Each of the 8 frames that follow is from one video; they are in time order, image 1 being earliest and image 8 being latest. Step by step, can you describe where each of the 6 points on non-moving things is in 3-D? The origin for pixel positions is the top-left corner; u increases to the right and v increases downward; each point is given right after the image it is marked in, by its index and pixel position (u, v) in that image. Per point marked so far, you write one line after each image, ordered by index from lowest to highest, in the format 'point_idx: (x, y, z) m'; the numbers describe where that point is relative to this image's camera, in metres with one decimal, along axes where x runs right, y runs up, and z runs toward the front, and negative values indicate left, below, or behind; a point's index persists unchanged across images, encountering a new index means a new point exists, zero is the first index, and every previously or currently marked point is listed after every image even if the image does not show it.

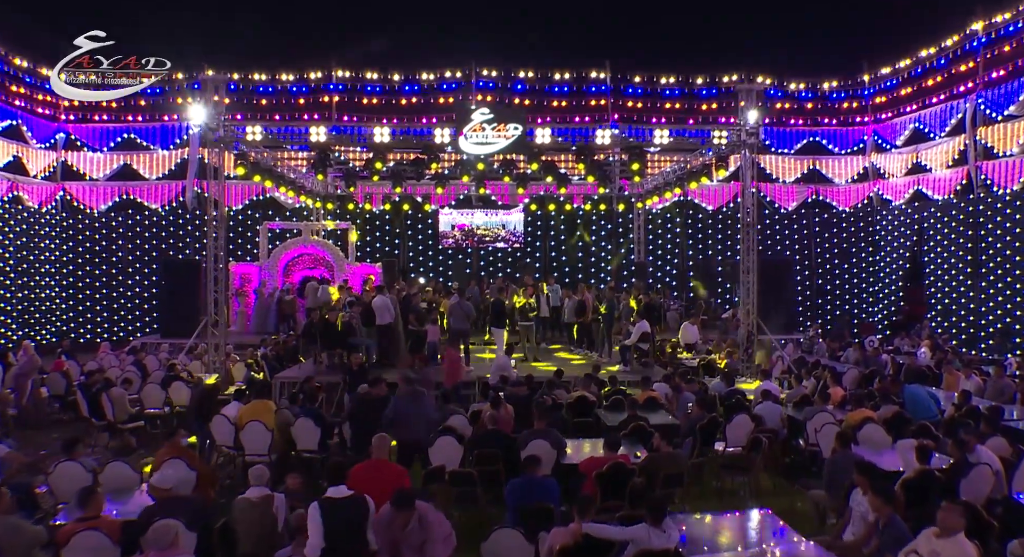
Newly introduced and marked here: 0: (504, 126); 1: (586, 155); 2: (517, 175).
0: (-0.2, +2.8, +14.3) m
1: (+1.6, +2.7, +17.0) m
2: (+0.2, +2.6, +19.9) m
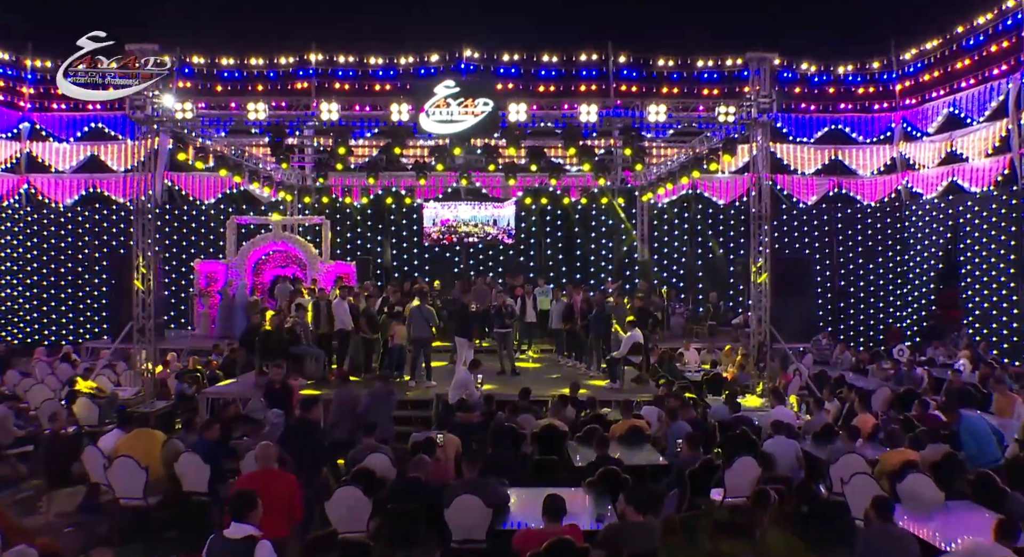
0: (-0.6, +2.8, +12.3) m
1: (+1.2, +2.7, +14.9) m
2: (-0.1, +2.6, +17.9) m
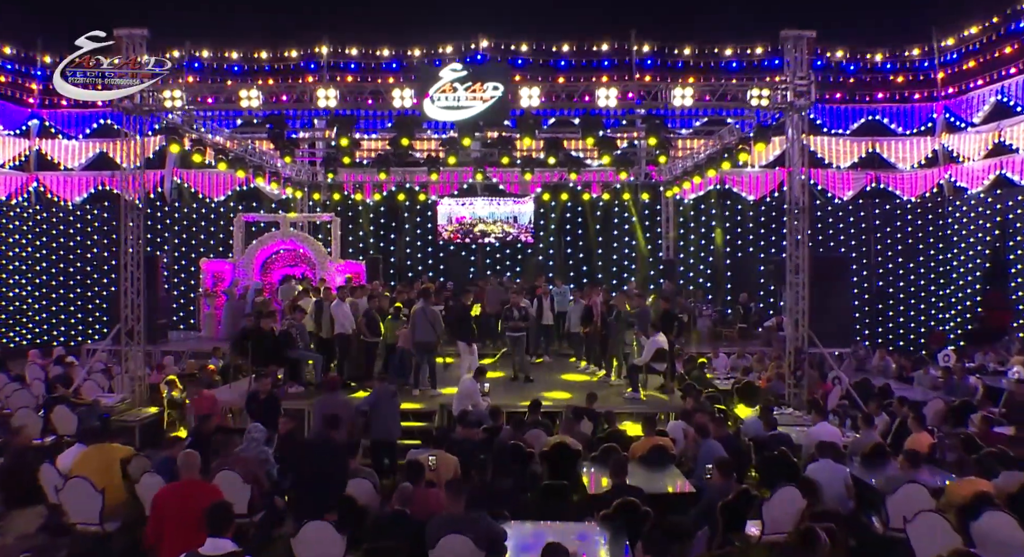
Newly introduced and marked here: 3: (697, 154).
0: (-0.5, +2.8, +11.4) m
1: (+1.5, +2.7, +14.0) m
2: (+0.2, +2.6, +16.9) m
3: (+3.9, +2.6, +16.8) m
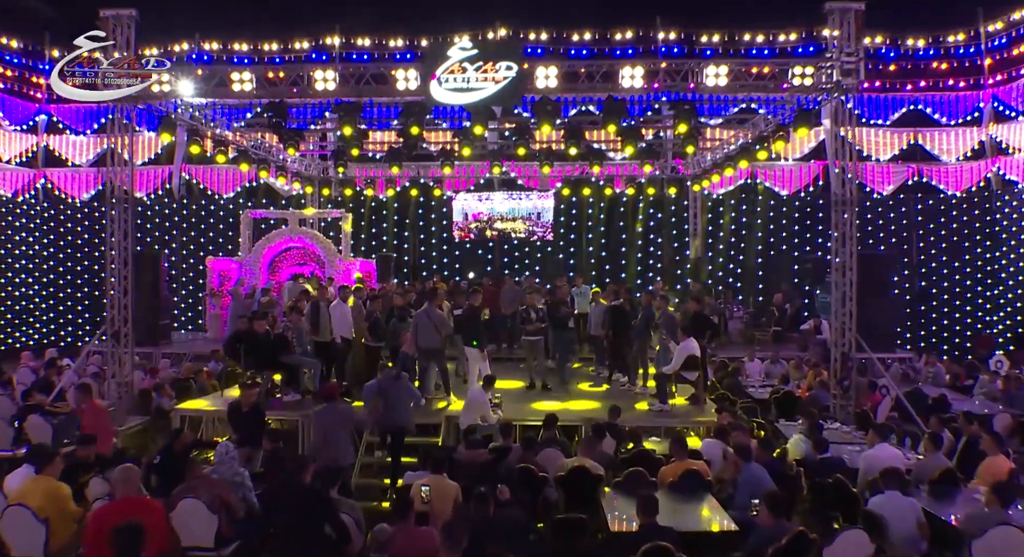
0: (-0.3, +2.8, +10.4) m
1: (+1.8, +2.7, +12.9) m
2: (+0.6, +2.6, +15.9) m
3: (+4.3, +2.6, +15.7) m
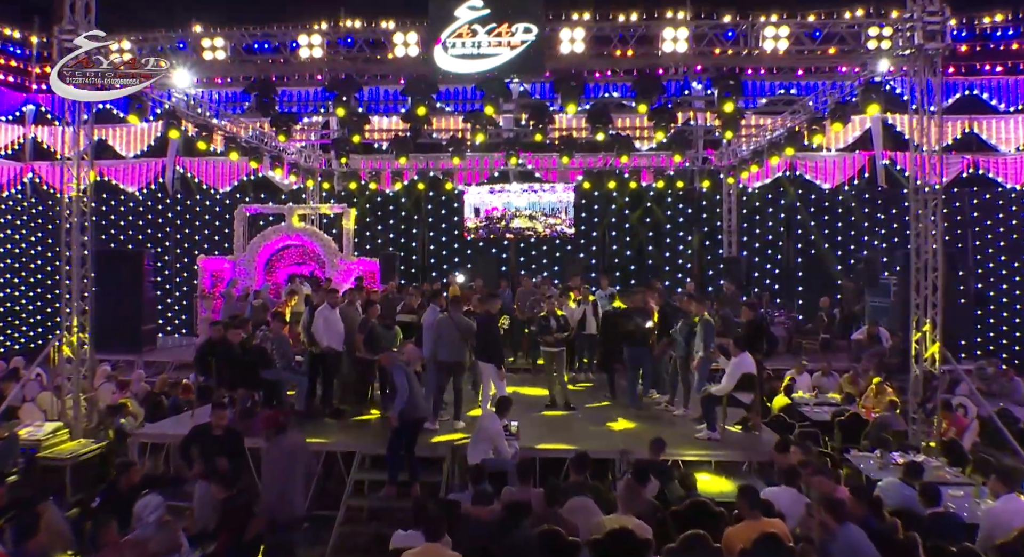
0: (0.0, +2.8, +8.9) m
1: (+2.0, +2.7, +11.4) m
2: (+0.9, +2.6, +14.4) m
3: (+4.6, +2.6, +14.1) m
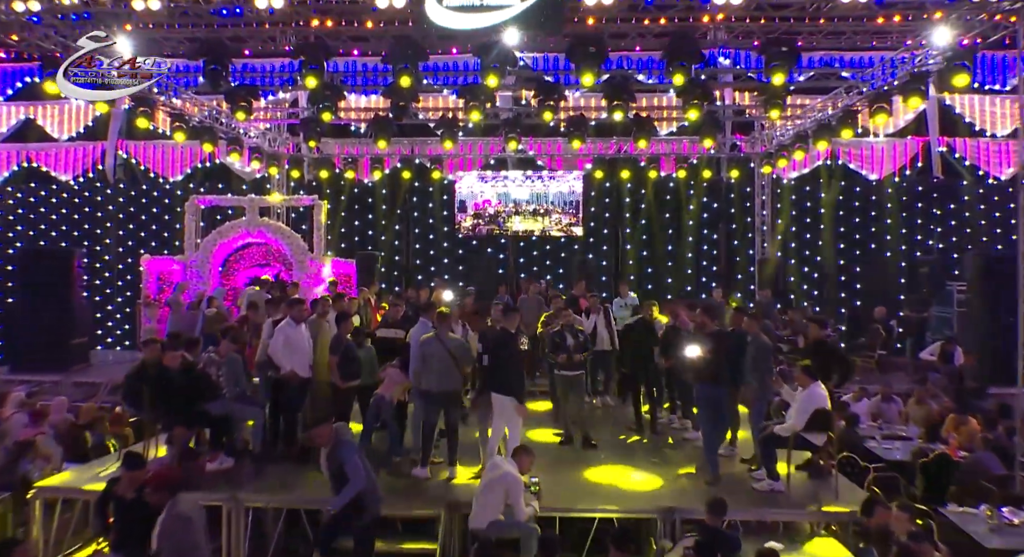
0: (+0.1, +2.7, +6.8) m
1: (+2.1, +2.6, +9.3) m
2: (+0.9, +2.5, +12.3) m
3: (+4.6, +2.5, +12.1) m
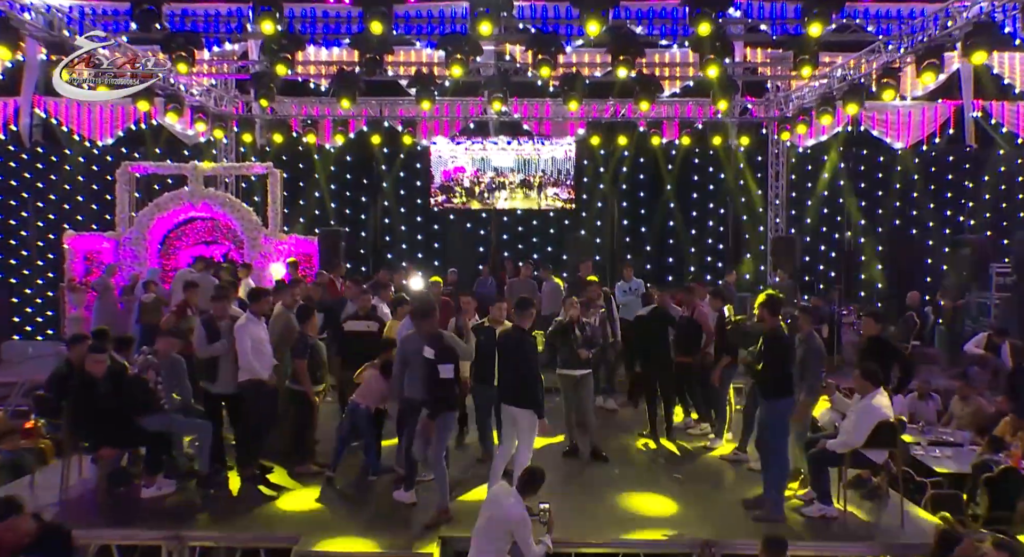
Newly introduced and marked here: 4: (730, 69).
0: (+0.3, +2.7, +5.2) m
1: (+2.1, +2.7, +7.8) m
2: (+0.8, +2.7, +10.7) m
3: (+4.4, +2.8, +10.7) m
4: (+3.1, +2.9, +11.0) m
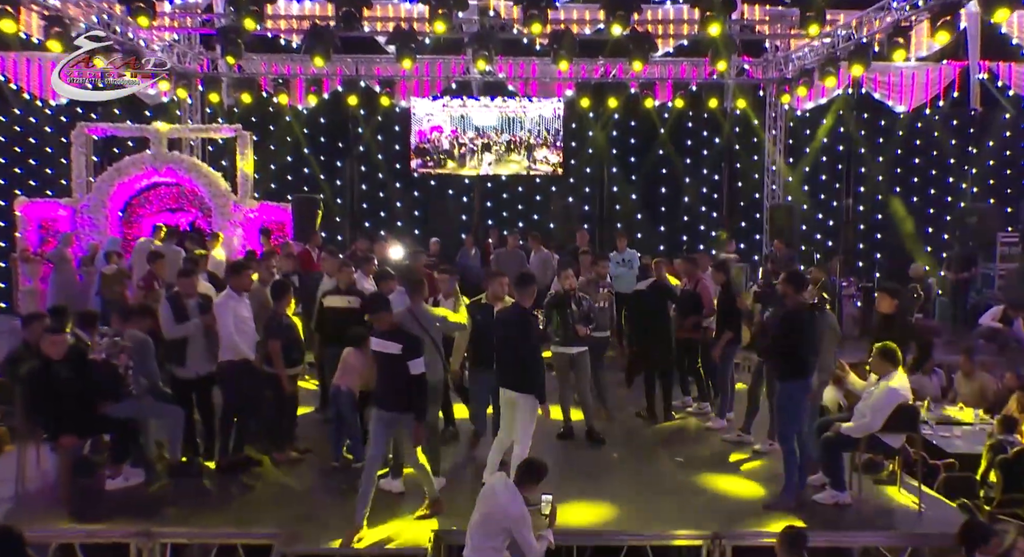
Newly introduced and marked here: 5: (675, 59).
0: (+0.3, +2.8, +4.5) m
1: (+2.0, +3.0, +7.2) m
2: (+0.6, +3.1, +10.0) m
3: (+4.2, +3.1, +10.2) m
4: (+2.9, +3.3, +10.4) m
5: (+2.4, +3.3, +11.7) m
